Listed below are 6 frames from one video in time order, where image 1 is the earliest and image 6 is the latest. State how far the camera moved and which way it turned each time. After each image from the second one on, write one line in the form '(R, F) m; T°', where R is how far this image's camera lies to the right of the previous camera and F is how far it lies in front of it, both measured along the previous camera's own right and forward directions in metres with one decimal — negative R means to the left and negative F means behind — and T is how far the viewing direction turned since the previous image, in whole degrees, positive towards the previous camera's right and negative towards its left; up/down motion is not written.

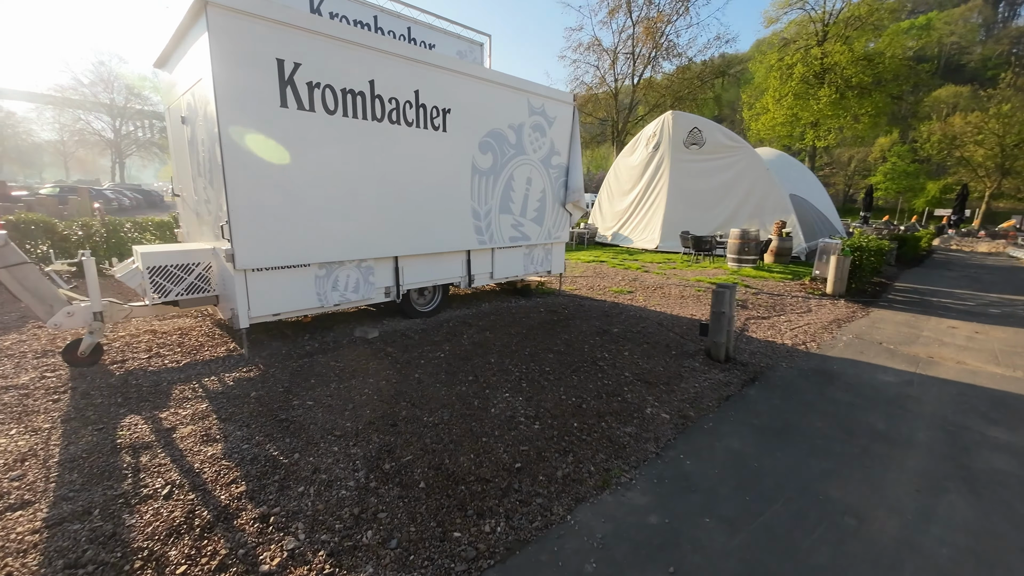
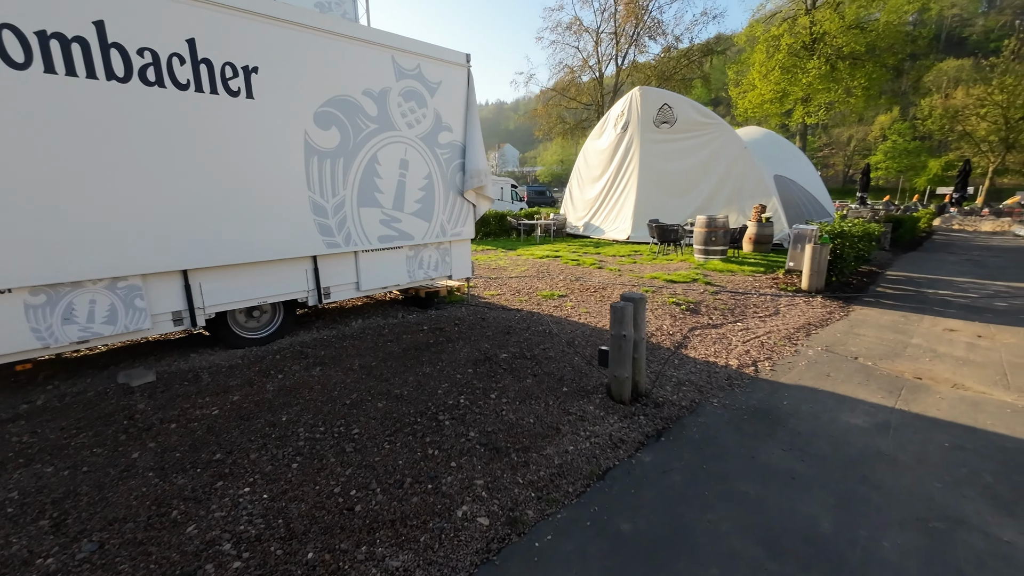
(+1.5, +1.3) m; 0°
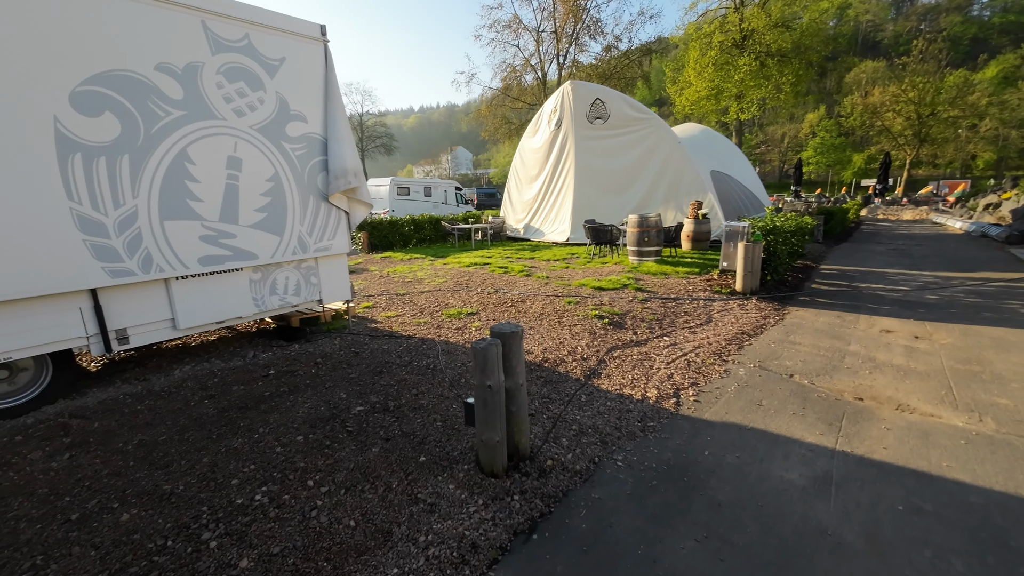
(+0.8, +0.9) m; +5°
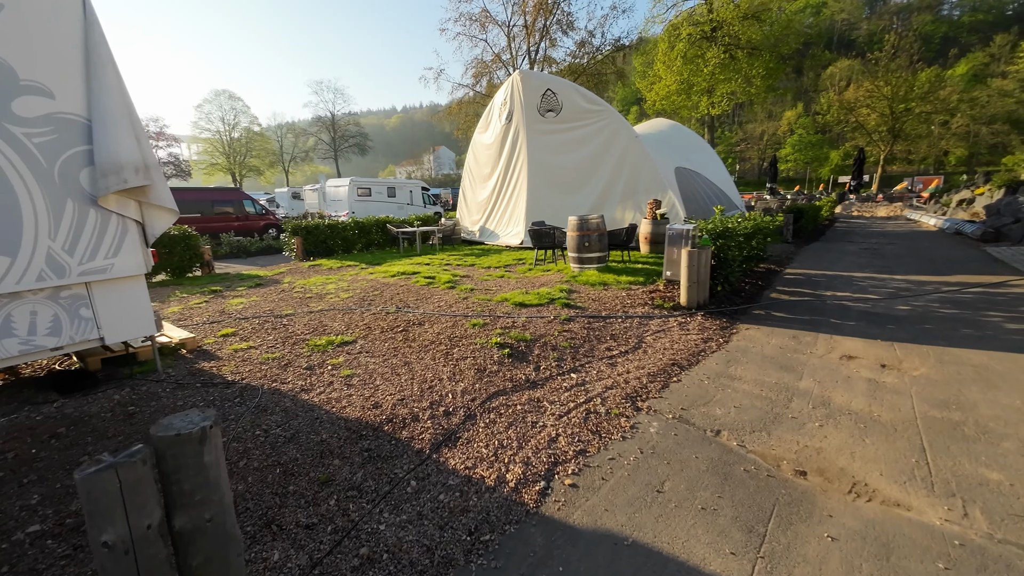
(+1.2, +1.1) m; +2°
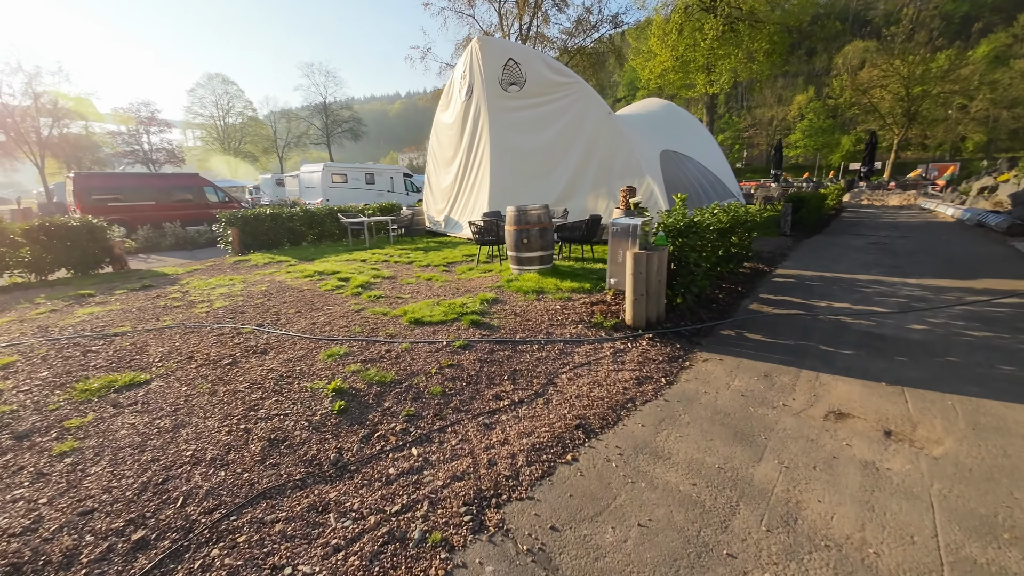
(+1.2, +1.4) m; -1°
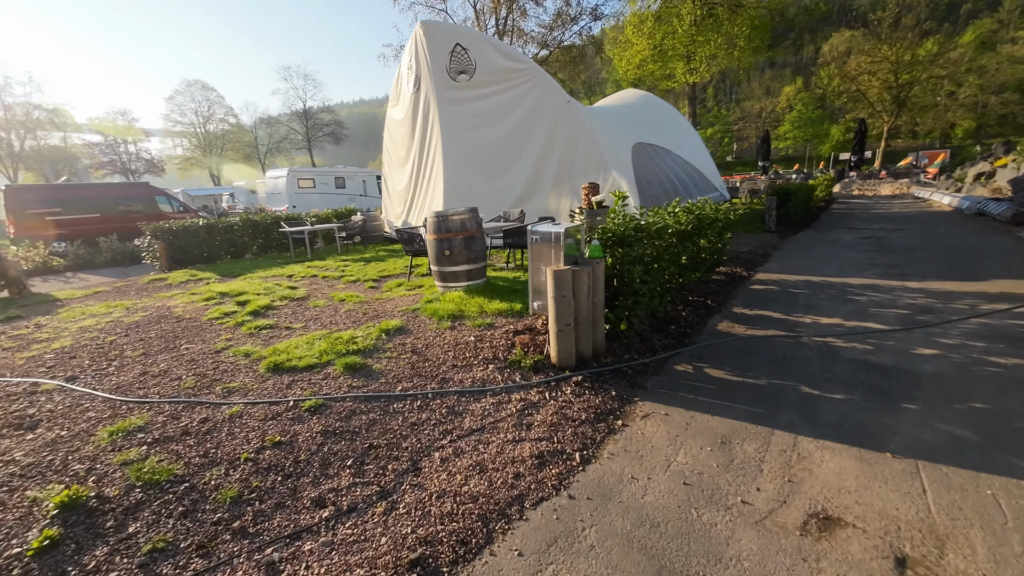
(+0.9, +1.1) m; 0°
